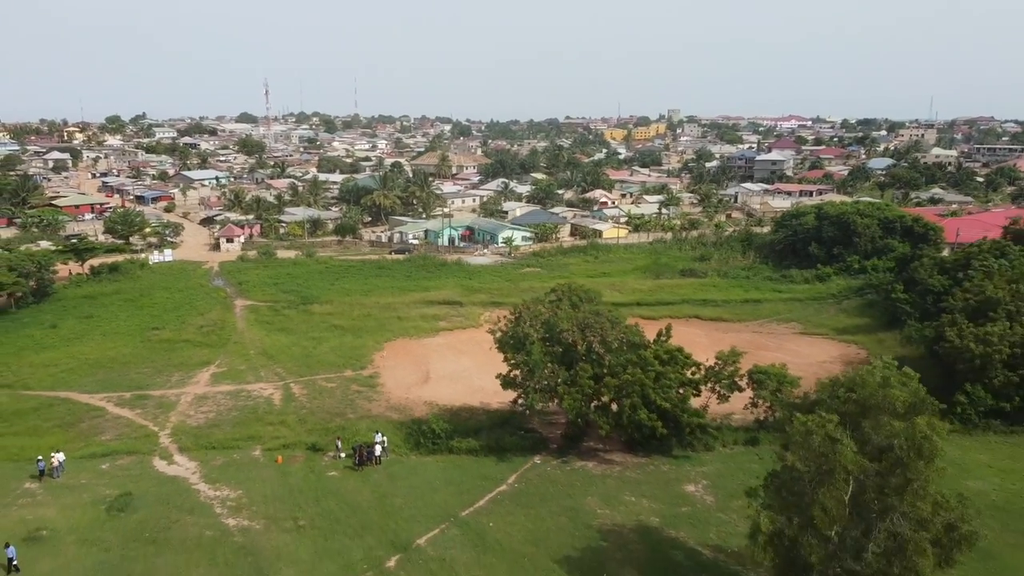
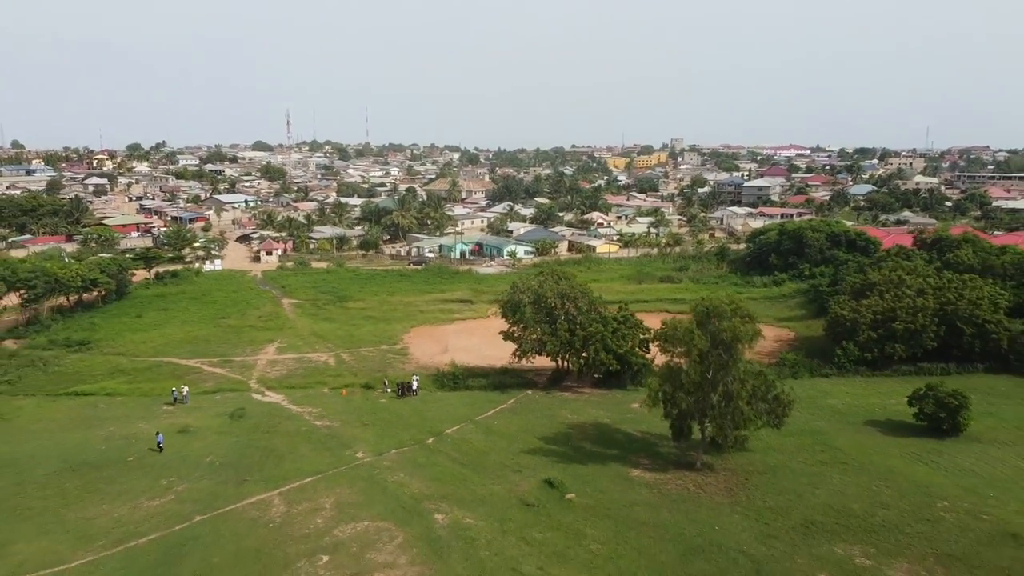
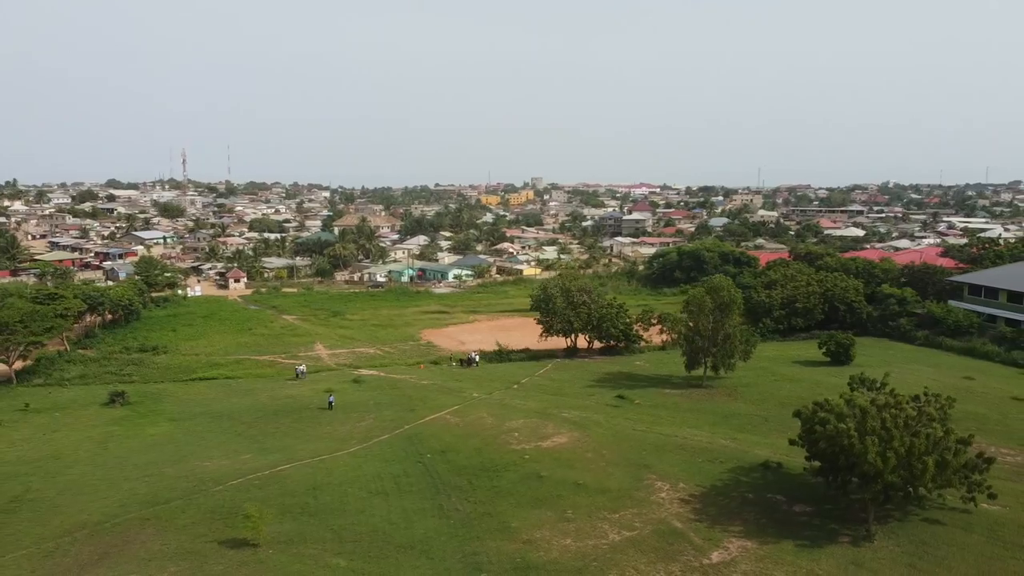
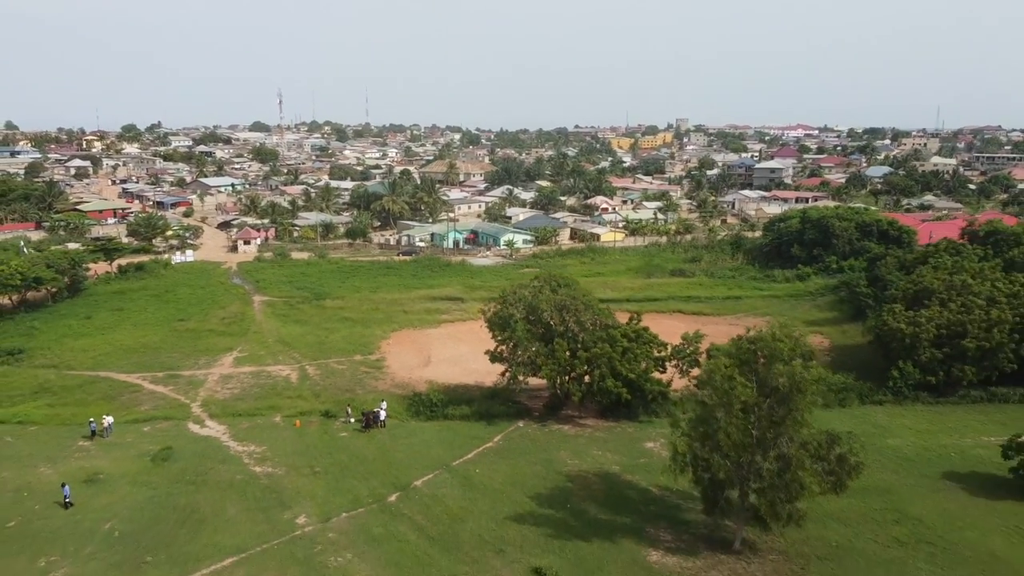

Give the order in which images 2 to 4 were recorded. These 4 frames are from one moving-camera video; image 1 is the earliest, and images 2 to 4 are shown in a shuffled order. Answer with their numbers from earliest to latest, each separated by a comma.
4, 2, 3
